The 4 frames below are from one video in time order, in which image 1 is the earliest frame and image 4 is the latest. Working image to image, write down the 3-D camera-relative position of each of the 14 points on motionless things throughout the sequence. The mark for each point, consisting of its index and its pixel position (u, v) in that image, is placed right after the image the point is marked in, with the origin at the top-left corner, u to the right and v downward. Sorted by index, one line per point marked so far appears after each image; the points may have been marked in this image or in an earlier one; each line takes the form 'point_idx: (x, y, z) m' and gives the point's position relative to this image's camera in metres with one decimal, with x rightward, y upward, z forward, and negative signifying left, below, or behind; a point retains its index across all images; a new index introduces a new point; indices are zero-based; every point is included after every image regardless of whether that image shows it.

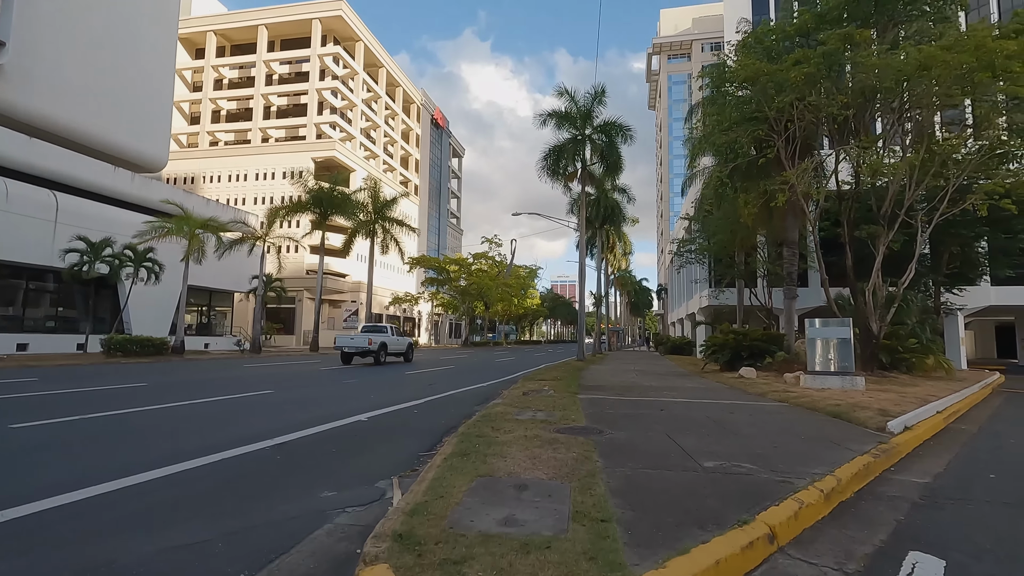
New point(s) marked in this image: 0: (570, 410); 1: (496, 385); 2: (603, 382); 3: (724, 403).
0: (+1.1, -2.2, +9.7) m
1: (-0.5, -3.0, +16.3) m
2: (+2.9, -3.0, +17.3) m
3: (+4.8, -2.6, +11.9) m
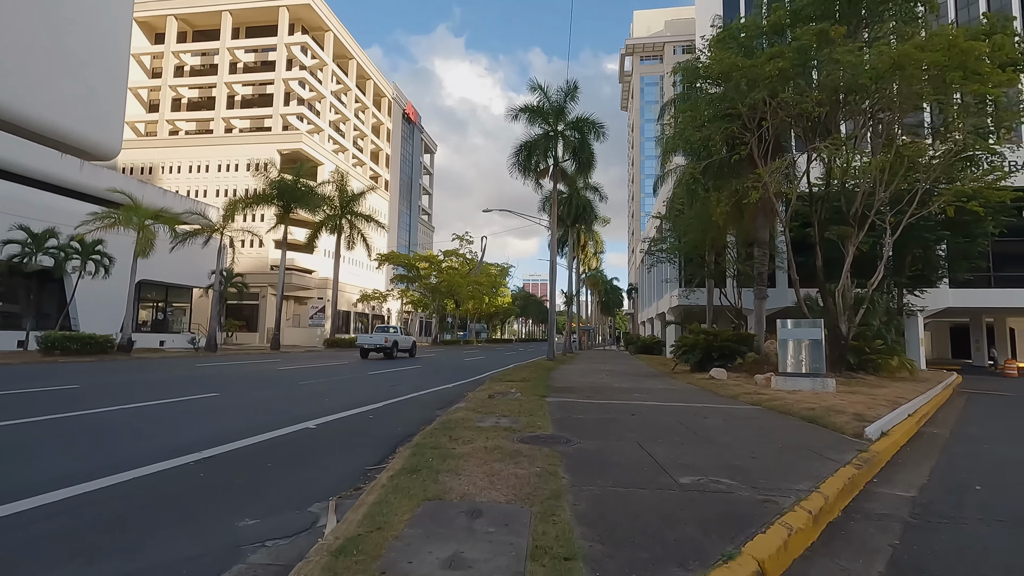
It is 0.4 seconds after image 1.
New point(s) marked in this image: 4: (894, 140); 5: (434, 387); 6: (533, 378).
0: (+0.4, -2.2, +9.1) m
1: (-1.5, -2.9, +15.6) m
2: (+1.9, -3.0, +16.8) m
3: (+4.0, -2.5, +11.5) m
4: (+11.9, +4.6, +16.7) m
5: (-2.3, -3.0, +15.9) m
6: (+0.7, -2.9, +17.3) m
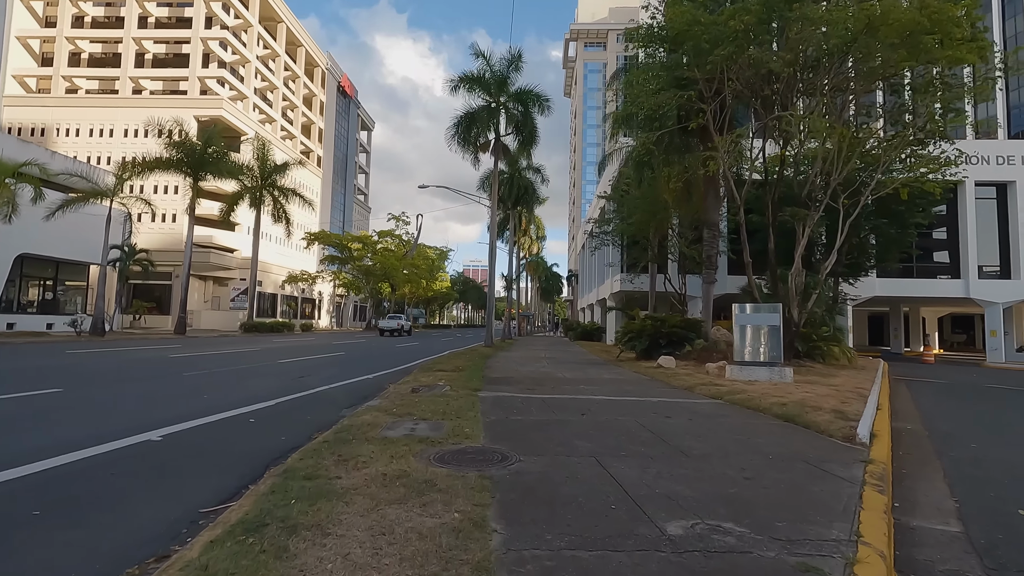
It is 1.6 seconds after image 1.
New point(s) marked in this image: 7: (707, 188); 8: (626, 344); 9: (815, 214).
0: (-0.6, -1.7, +7.3) m
1: (-3.2, -2.3, +13.5) m
2: (0.0, -2.4, +15.0) m
3: (+2.7, -2.1, +10.1) m
4: (+10.1, +5.1, +15.9) m
5: (-4.1, -2.3, +13.7) m
6: (-1.3, -2.3, +15.5) m
7: (+7.2, +3.7, +19.8) m
8: (+4.0, -2.0, +18.8) m
9: (+9.9, +2.4, +17.4) m
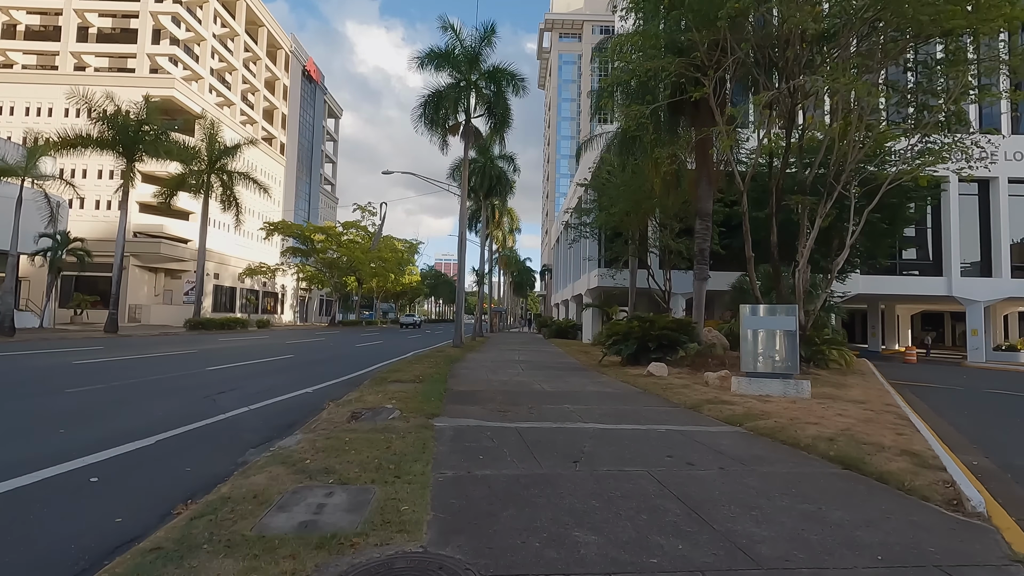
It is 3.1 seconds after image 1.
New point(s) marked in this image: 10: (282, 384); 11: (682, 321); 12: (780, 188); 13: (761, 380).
0: (-1.0, -1.7, +5.0) m
1: (-3.9, -2.2, +11.1) m
2: (-0.8, -2.3, +12.8) m
3: (+2.2, -2.1, +7.9) m
4: (+9.3, +5.1, +14.1) m
5: (-4.8, -2.2, +11.2) m
6: (-2.0, -2.2, +13.2) m
7: (+6.3, +3.8, +17.9) m
8: (+3.0, -1.9, +16.8) m
9: (+9.1, +2.4, +15.6) m
10: (-5.5, -2.3, +12.7) m
11: (+5.1, -1.0, +16.0) m
12: (+7.8, +3.1, +16.0) m
13: (+5.0, -1.9, +10.8) m
